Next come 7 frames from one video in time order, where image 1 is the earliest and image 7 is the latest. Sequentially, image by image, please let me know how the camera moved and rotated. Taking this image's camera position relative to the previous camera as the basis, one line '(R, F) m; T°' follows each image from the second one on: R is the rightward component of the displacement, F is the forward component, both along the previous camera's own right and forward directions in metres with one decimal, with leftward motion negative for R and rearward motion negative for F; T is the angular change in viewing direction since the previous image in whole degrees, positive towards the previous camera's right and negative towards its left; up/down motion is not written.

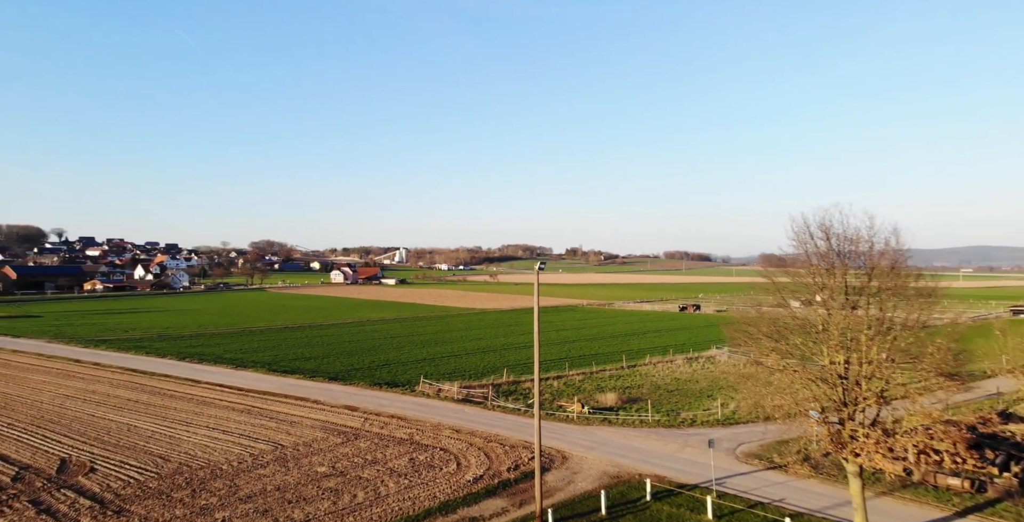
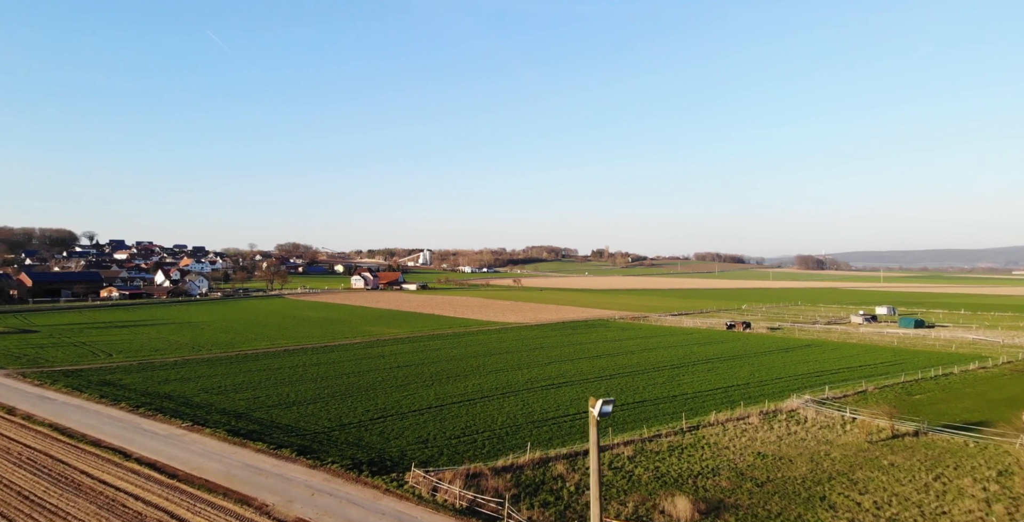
(0.0, +5.9) m; -2°
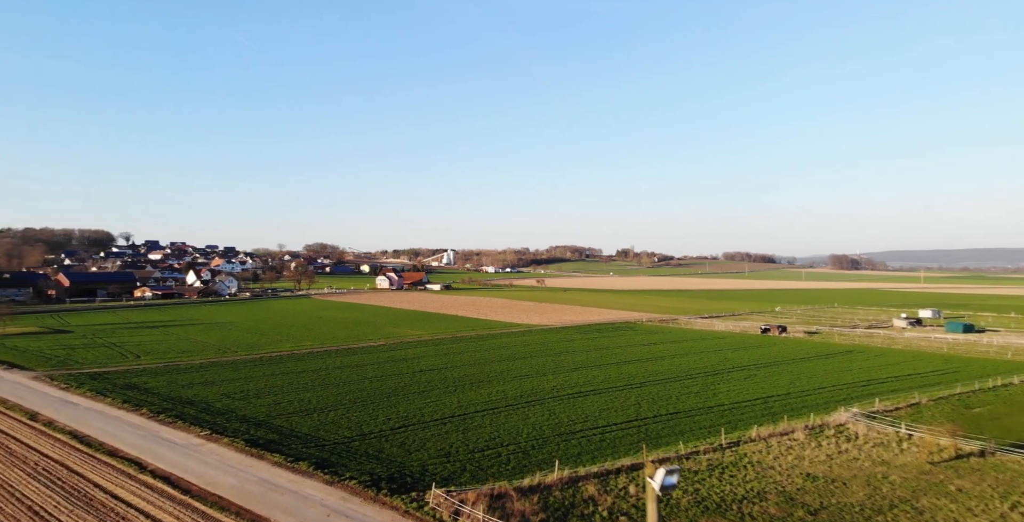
(0.0, +1.2) m; -2°
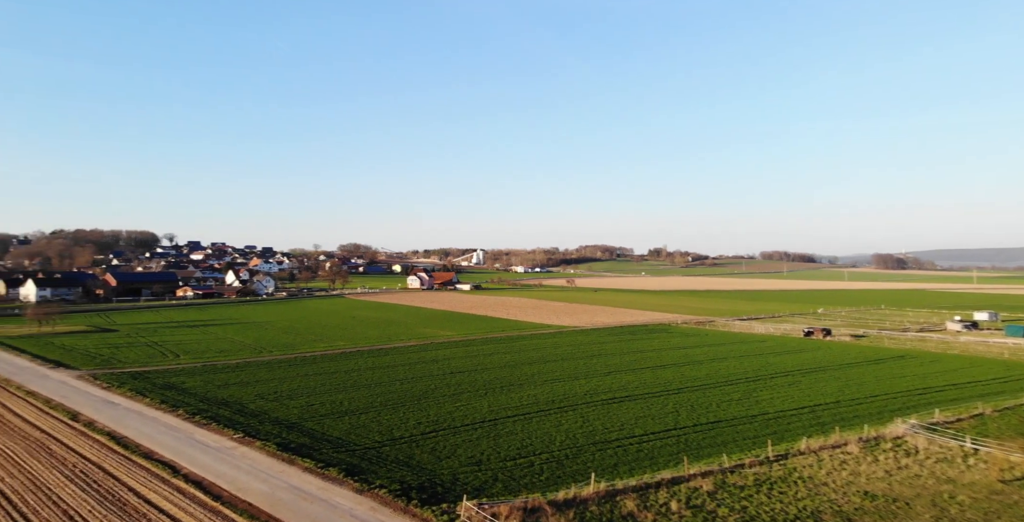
(0.0, +0.9) m; -2°
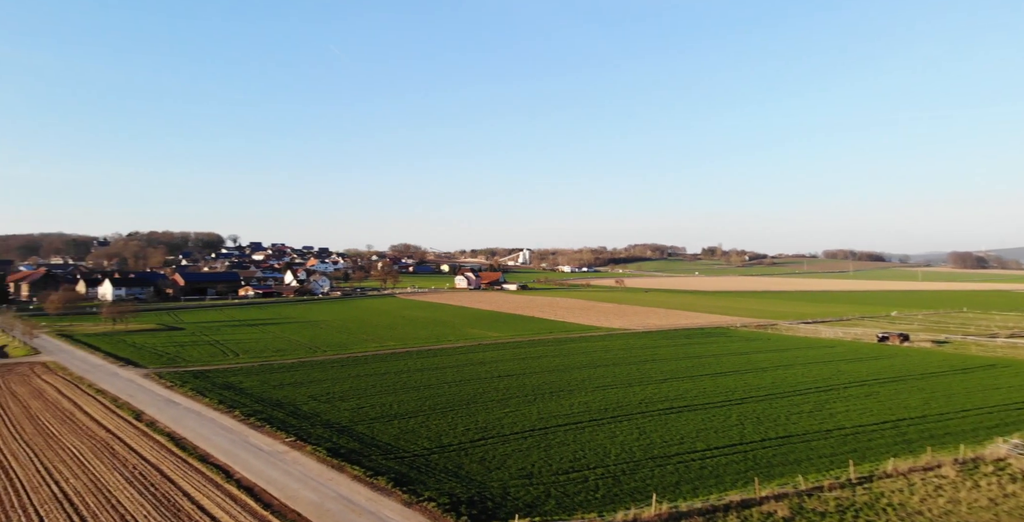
(-0.1, +1.4) m; -4°
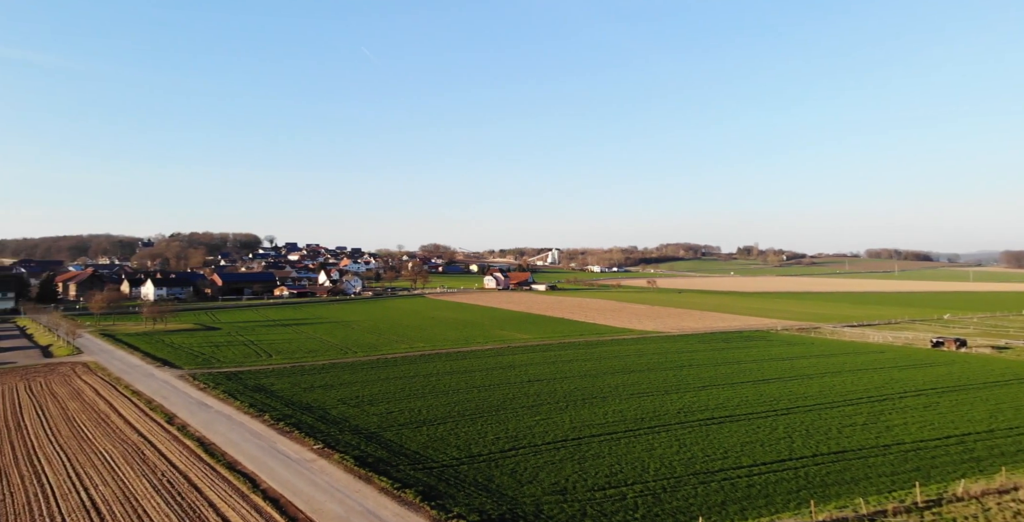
(-0.1, +1.2) m; -2°
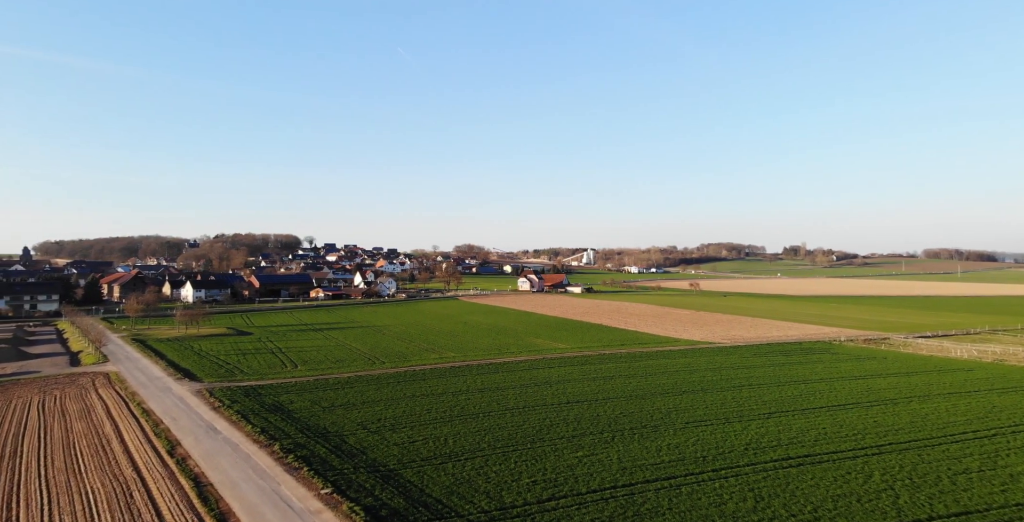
(-0.1, +3.4) m; -3°
